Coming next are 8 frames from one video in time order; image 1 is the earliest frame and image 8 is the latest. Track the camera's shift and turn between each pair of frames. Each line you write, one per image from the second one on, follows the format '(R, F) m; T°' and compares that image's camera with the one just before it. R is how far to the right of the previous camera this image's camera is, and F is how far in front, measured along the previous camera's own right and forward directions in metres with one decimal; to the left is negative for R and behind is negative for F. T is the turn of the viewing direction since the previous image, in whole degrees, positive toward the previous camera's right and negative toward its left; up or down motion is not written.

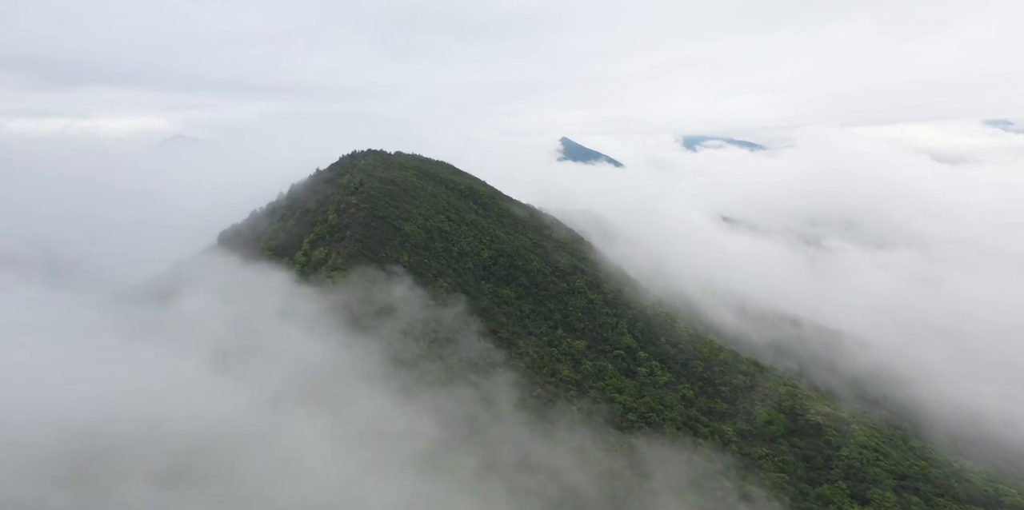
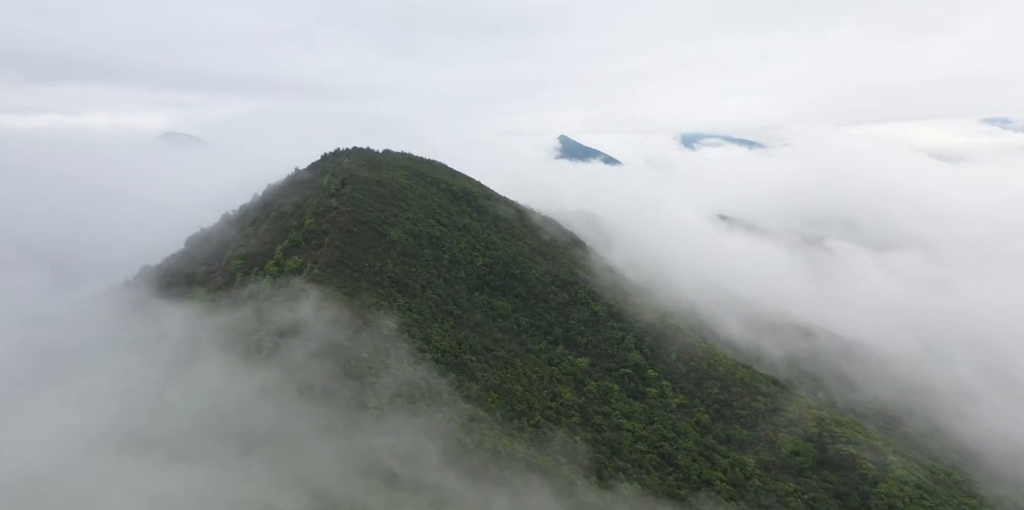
(+0.3, +5.9) m; 0°
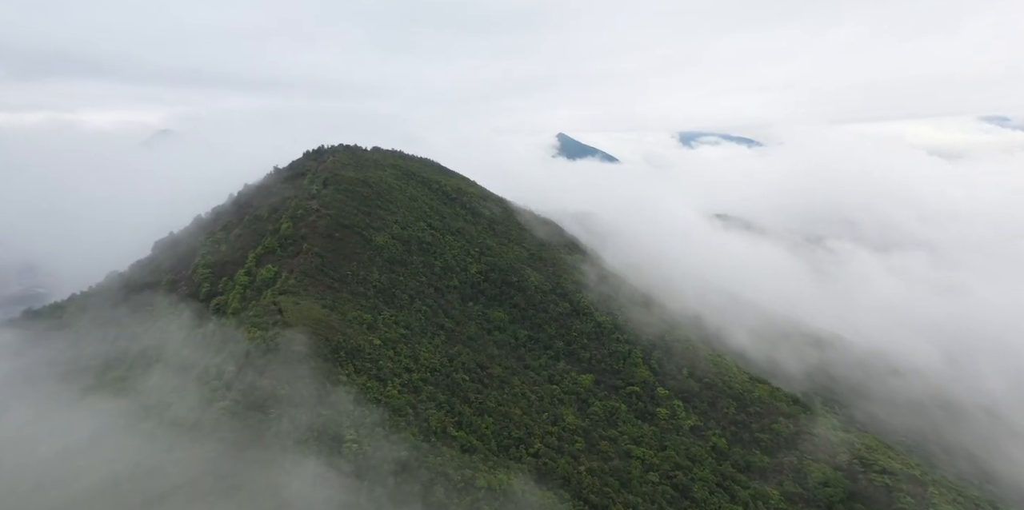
(+0.1, +5.0) m; 0°
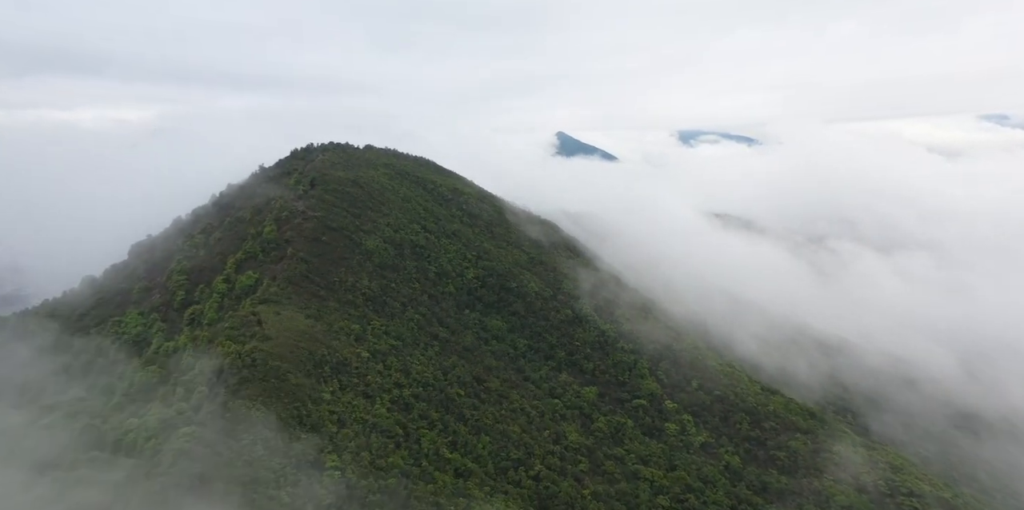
(+0.1, +3.3) m; 0°
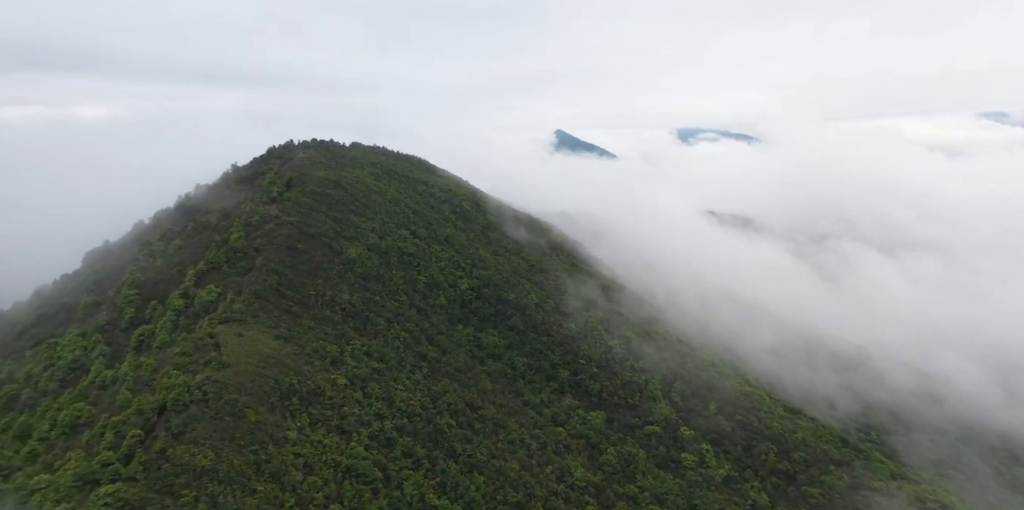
(+0.1, +5.4) m; 0°
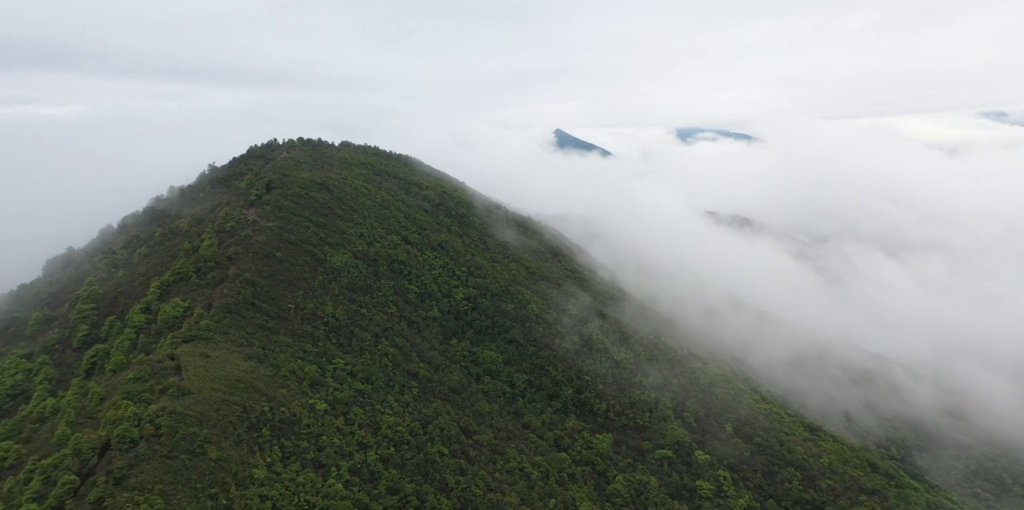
(0.0, +3.8) m; 0°
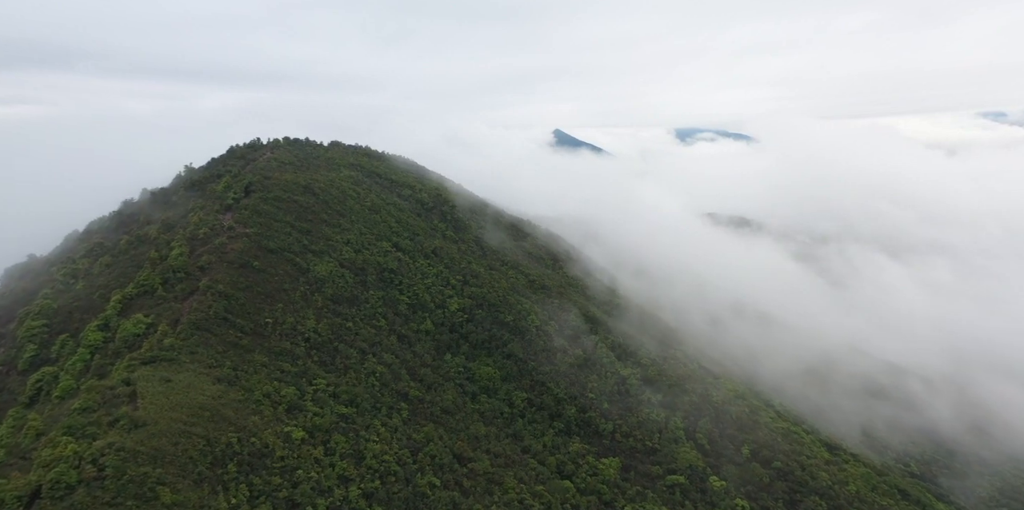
(+0.1, +3.4) m; 0°
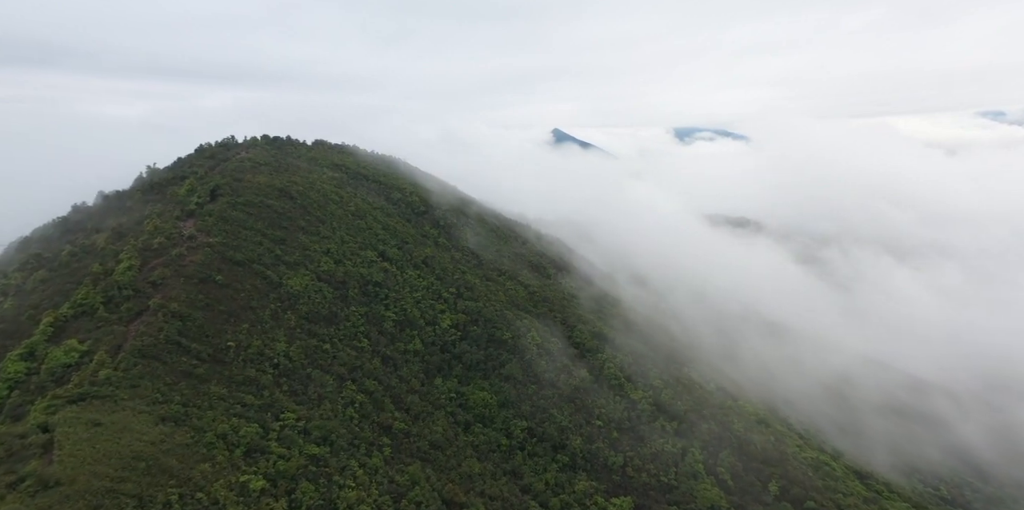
(+0.1, +4.6) m; 0°
